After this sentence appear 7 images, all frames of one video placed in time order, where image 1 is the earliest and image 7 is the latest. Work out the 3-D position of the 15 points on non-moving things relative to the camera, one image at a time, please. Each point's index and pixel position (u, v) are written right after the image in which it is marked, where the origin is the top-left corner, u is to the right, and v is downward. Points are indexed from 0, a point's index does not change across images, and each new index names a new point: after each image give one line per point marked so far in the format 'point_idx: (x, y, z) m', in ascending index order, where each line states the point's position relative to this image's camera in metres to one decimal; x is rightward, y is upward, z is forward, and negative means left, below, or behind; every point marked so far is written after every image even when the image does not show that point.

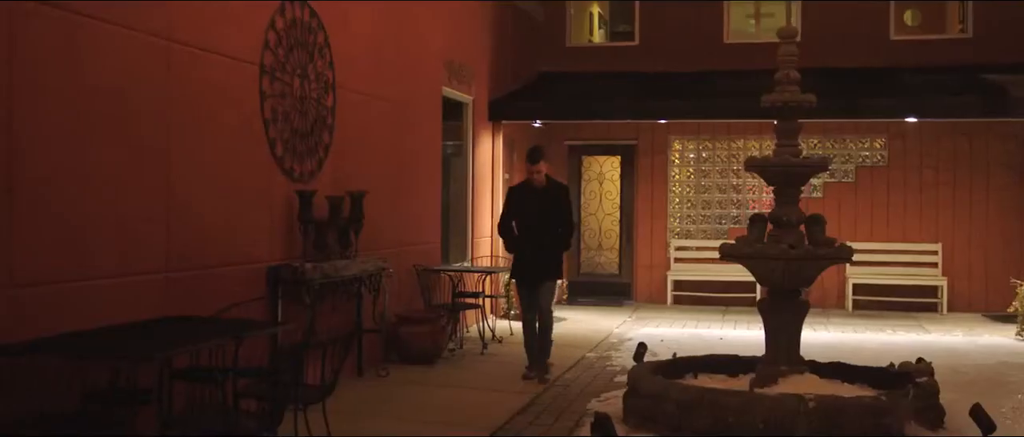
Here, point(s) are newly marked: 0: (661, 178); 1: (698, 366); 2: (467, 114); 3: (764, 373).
0: (+1.4, +0.4, +11.1) m
1: (+0.9, -0.7, +5.5) m
2: (-0.4, +0.8, +9.1) m
3: (+1.1, -0.7, +5.1) m
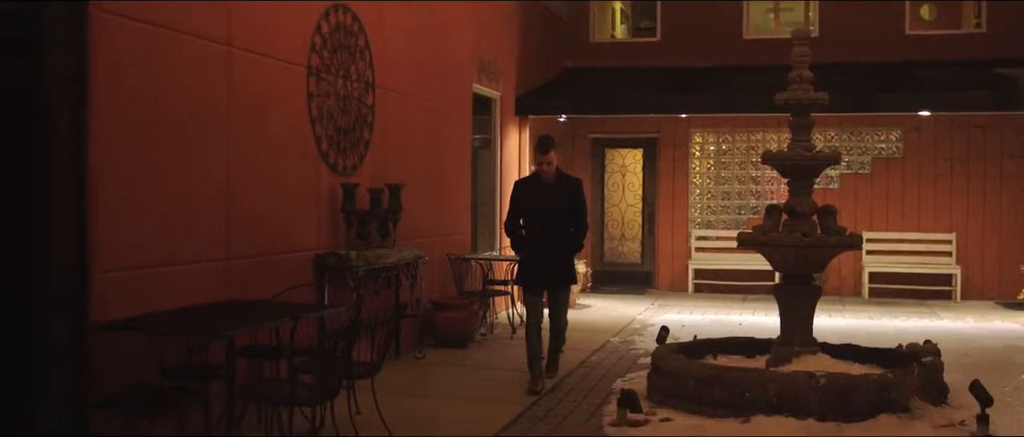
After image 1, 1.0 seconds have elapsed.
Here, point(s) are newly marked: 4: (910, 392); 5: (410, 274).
0: (+1.7, +0.5, +11.4) m
1: (+1.0, -0.6, +5.9) m
2: (-0.1, +0.9, +9.5) m
3: (+1.3, -0.6, +5.5) m
4: (+1.7, -0.8, +5.1) m
5: (-0.6, -0.3, +6.7) m
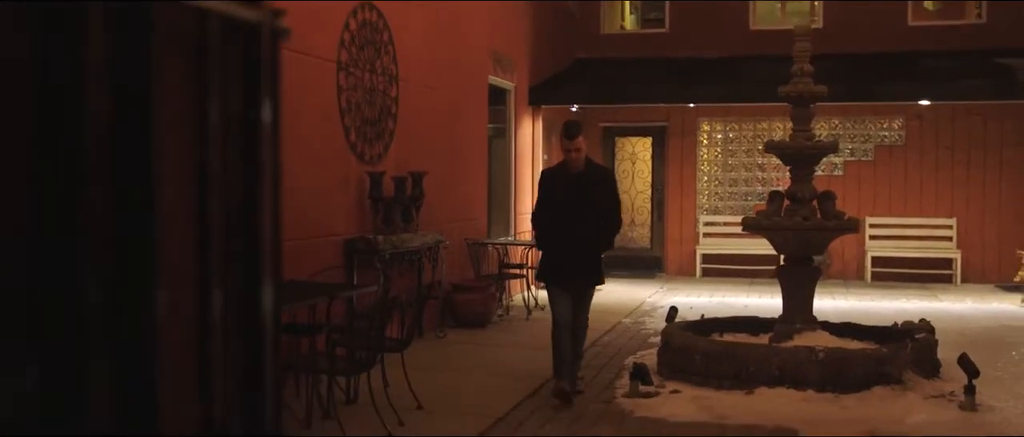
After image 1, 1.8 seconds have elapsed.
0: (+1.8, +0.6, +11.8) m
1: (+1.1, -0.6, +6.3) m
2: (0.0, +1.0, +9.8) m
3: (+1.3, -0.6, +5.9) m
4: (+1.8, -0.7, +5.5) m
5: (-0.5, -0.2, +7.1) m
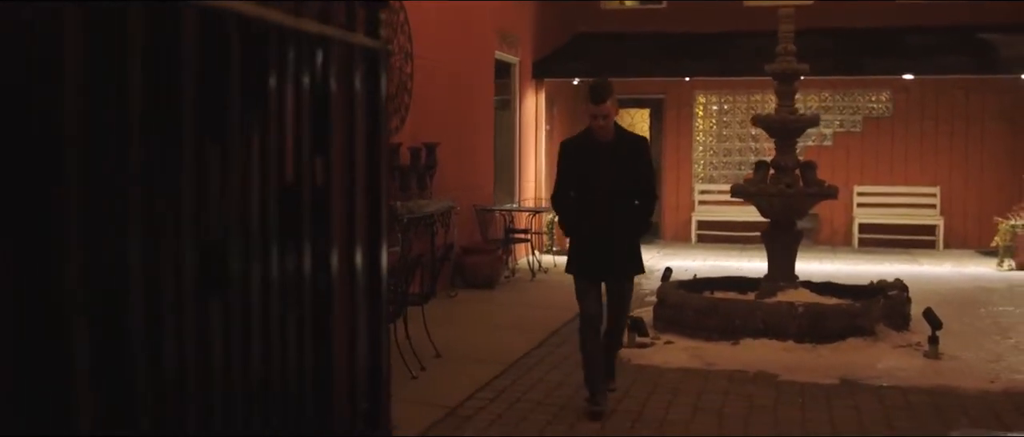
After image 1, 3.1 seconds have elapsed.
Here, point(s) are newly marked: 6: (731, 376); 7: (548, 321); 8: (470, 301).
0: (+1.8, +0.9, +12.3) m
1: (+1.2, -0.4, +6.8) m
2: (0.0, +1.3, +10.4) m
3: (+1.4, -0.4, +6.4) m
4: (+1.9, -0.5, +6.0) m
5: (-0.4, 0.0, +7.6) m
6: (+1.0, -0.7, +5.3) m
7: (+0.2, -0.6, +7.0) m
8: (-0.3, -0.5, +7.6) m
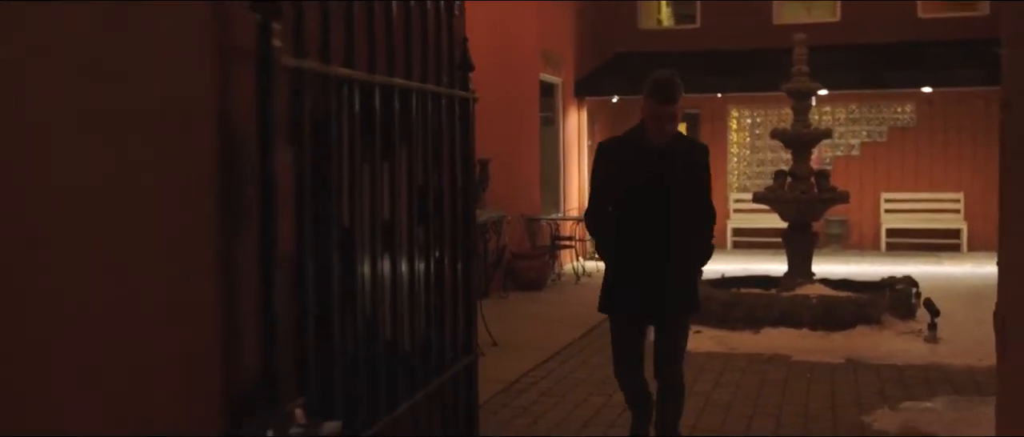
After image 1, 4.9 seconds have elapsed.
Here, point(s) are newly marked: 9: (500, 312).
0: (+2.3, +0.9, +13.0) m
1: (+1.5, -0.4, +7.6) m
2: (+0.4, +1.2, +11.2) m
3: (+1.7, -0.4, +7.2) m
4: (+2.1, -0.5, +6.8) m
5: (-0.1, -0.1, +8.5) m
6: (+1.2, -0.7, +6.0) m
7: (+0.5, -0.7, +7.8) m
8: (+0.1, -0.6, +8.5) m
9: (-0.1, -0.6, +8.0) m
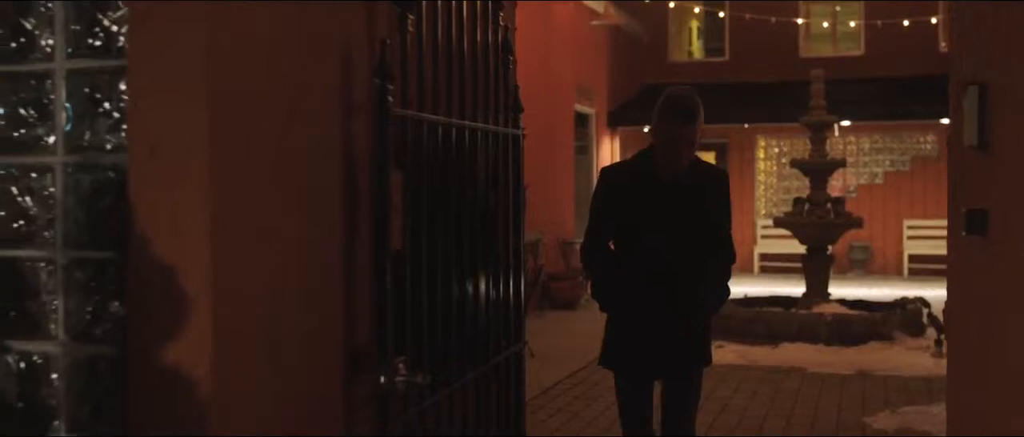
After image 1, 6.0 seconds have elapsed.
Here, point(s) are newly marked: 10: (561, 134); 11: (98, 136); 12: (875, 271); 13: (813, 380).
0: (+2.7, +0.6, +13.6) m
1: (+1.7, -0.6, +8.1) m
2: (+0.8, +1.0, +11.8) m
3: (+1.9, -0.6, +7.7) m
4: (+2.4, -0.7, +7.3) m
5: (+0.2, -0.3, +9.0) m
6: (+1.4, -0.8, +6.6) m
7: (+0.8, -0.8, +8.4) m
8: (+0.3, -0.8, +9.0) m
9: (+0.2, -0.8, +8.5) m
10: (+0.4, +0.7, +10.4) m
11: (-0.8, +0.2, +2.2) m
12: (+4.1, -0.6, +13.4) m
13: (+1.6, -0.9, +6.3) m
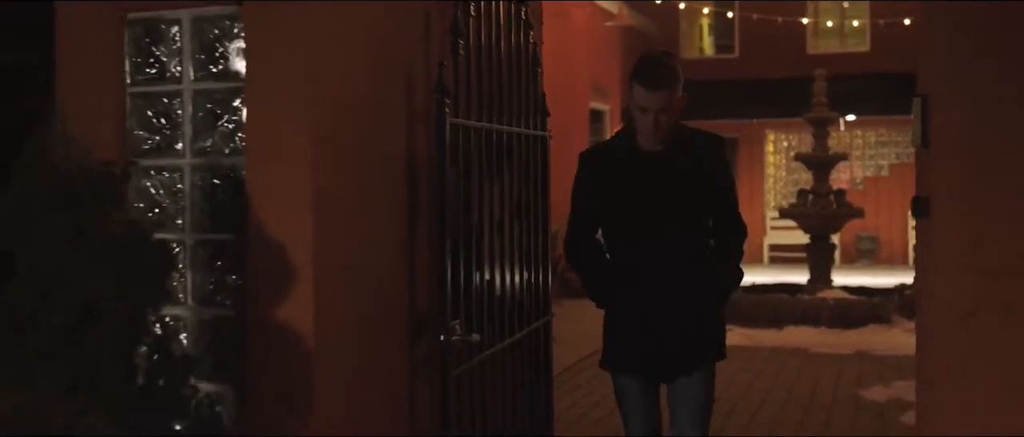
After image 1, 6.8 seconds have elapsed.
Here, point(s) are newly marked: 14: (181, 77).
0: (+2.9, +0.7, +14.0) m
1: (+1.9, -0.5, +8.6) m
2: (+1.0, +1.0, +12.2) m
3: (+2.1, -0.5, +8.1) m
4: (+2.5, -0.6, +7.7) m
5: (+0.3, -0.2, +9.5) m
6: (+1.6, -0.8, +7.0) m
7: (+0.9, -0.8, +8.8) m
8: (+0.5, -0.7, +9.5) m
9: (+0.3, -0.7, +9.0) m
10: (+0.6, +0.8, +10.8) m
11: (-0.7, +0.2, +2.7) m
12: (+4.4, -0.5, +13.8) m
13: (+1.7, -0.8, +6.7) m
14: (-0.8, +0.3, +2.7) m
